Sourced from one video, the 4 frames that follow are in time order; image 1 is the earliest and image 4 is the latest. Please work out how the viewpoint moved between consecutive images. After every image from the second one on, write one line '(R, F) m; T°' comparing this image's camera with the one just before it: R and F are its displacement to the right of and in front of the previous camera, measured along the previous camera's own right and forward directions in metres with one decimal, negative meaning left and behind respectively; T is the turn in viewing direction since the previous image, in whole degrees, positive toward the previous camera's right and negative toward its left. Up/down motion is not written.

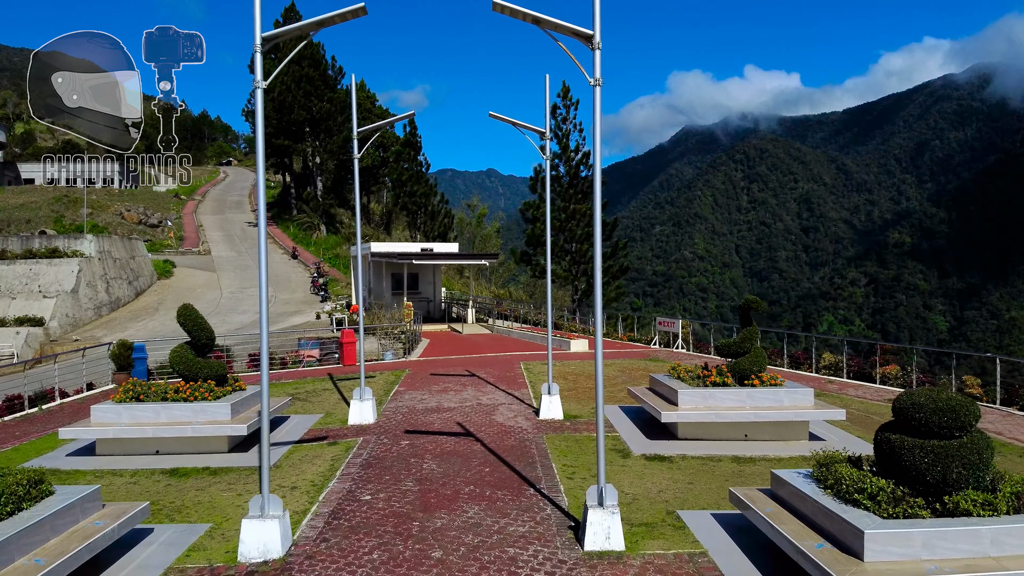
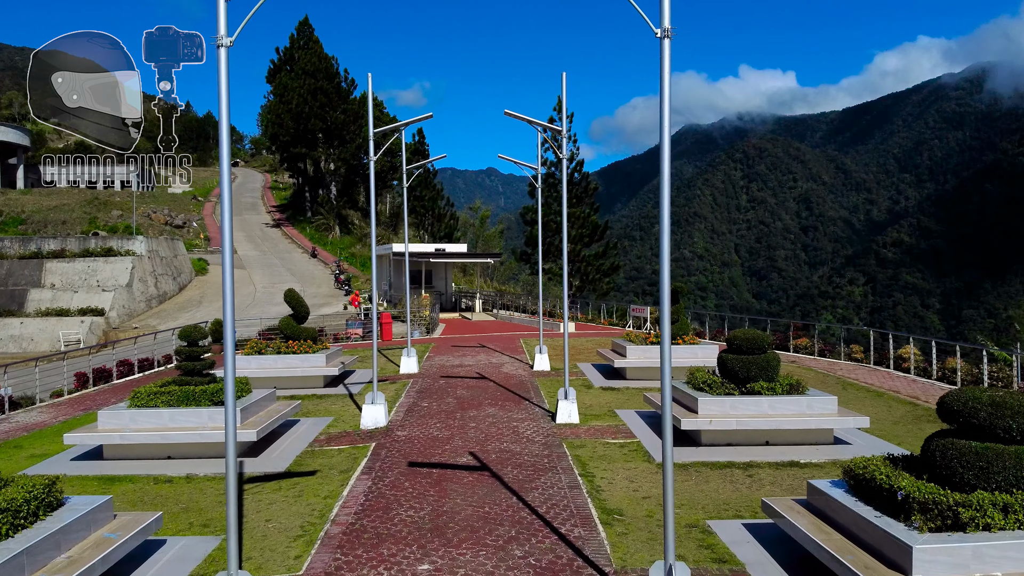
(-0.1, -4.4) m; 0°
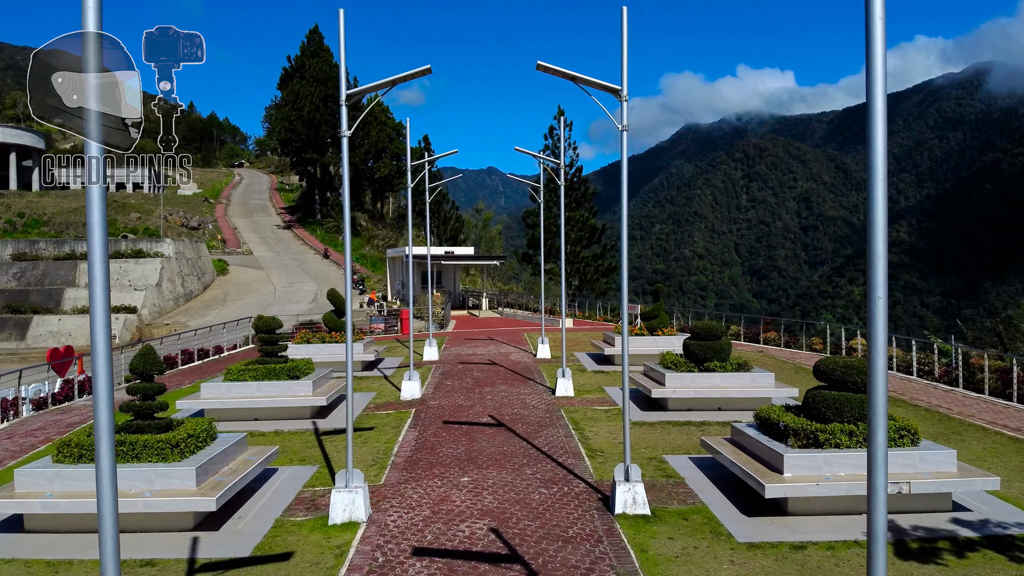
(-0.2, -2.6) m; 0°
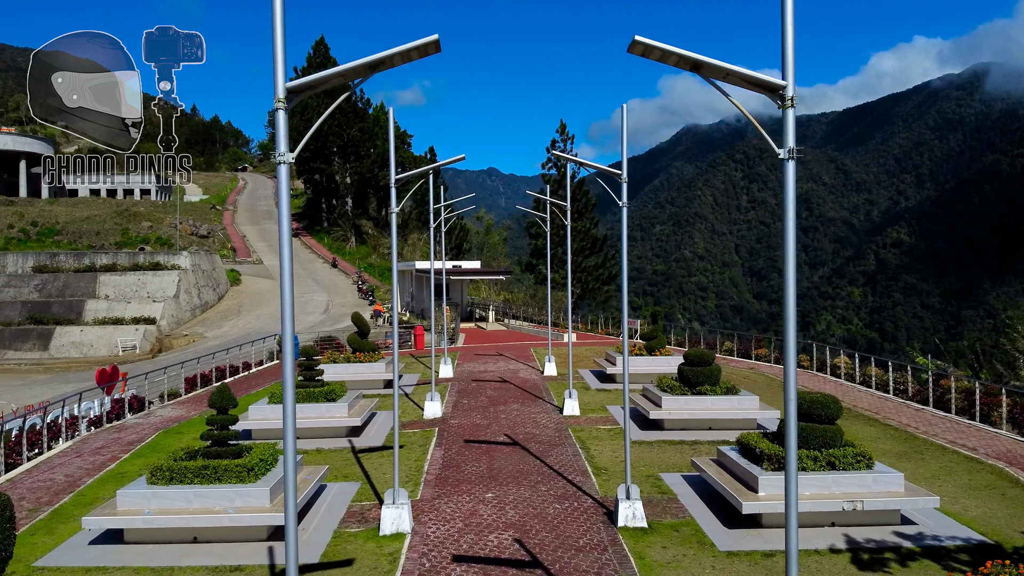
(-0.3, -1.4) m; 0°
